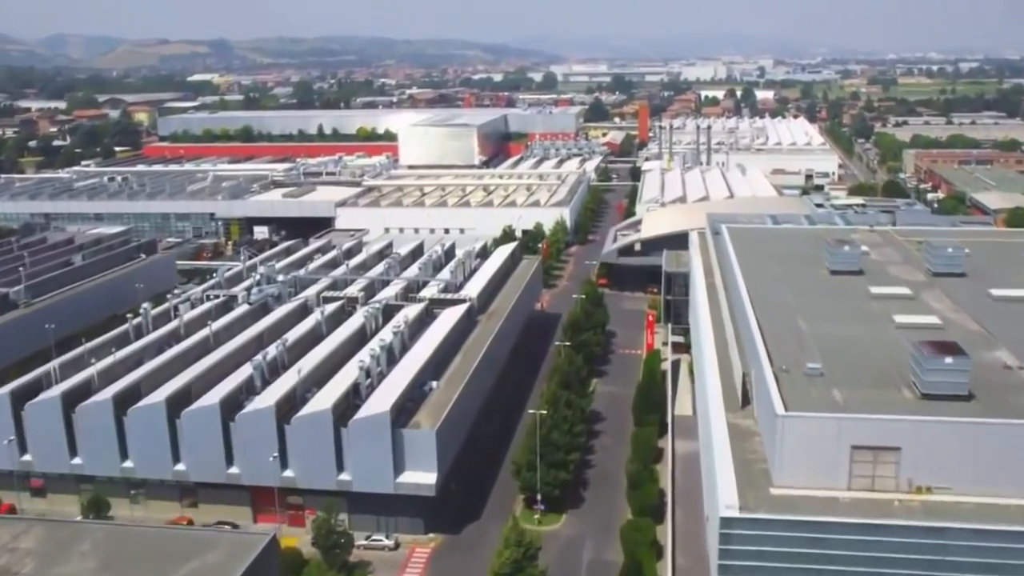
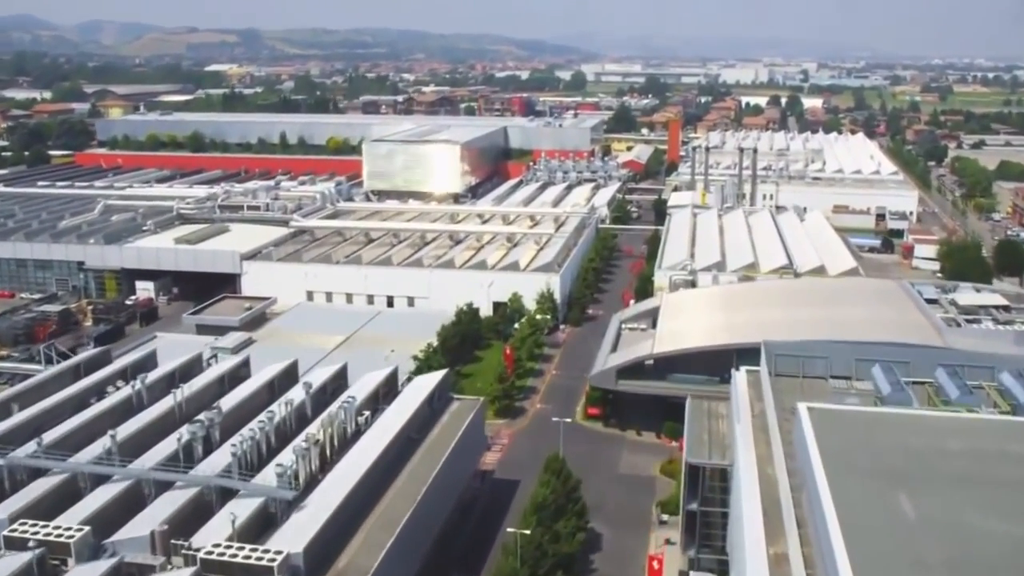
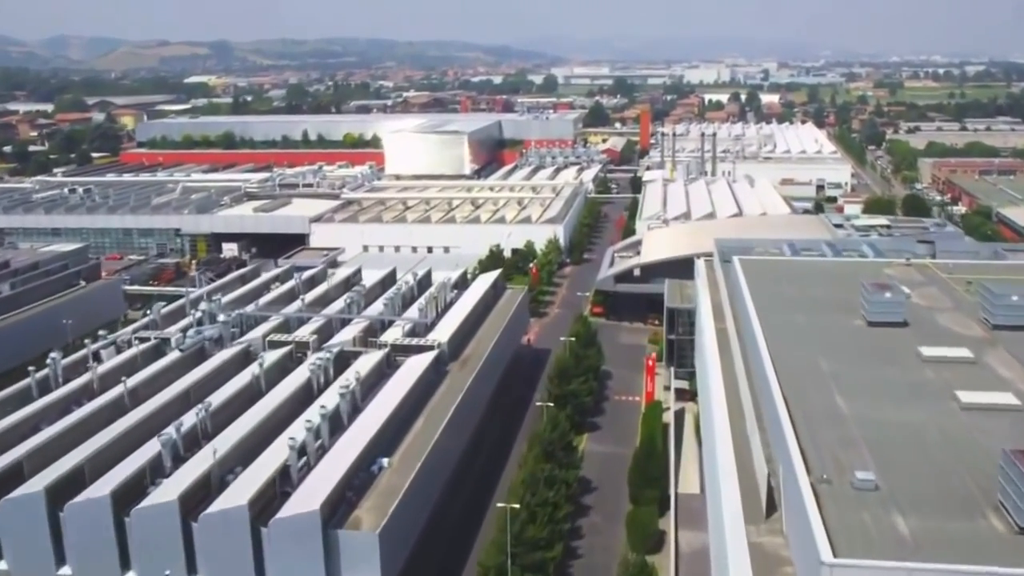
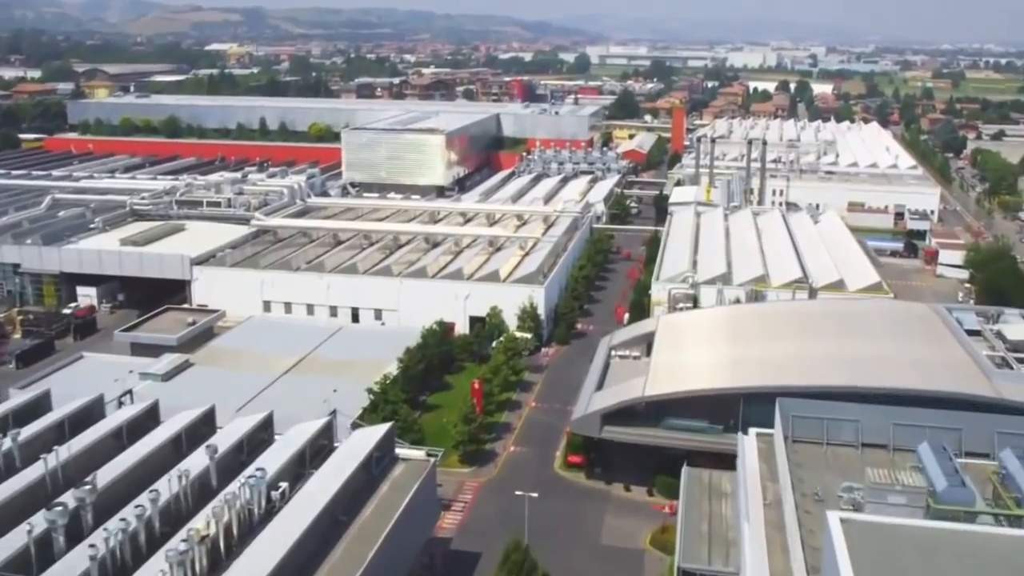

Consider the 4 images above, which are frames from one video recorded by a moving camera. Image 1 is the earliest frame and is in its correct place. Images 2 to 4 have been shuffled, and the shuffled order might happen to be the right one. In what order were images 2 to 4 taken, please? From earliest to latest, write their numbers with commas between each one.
3, 2, 4
